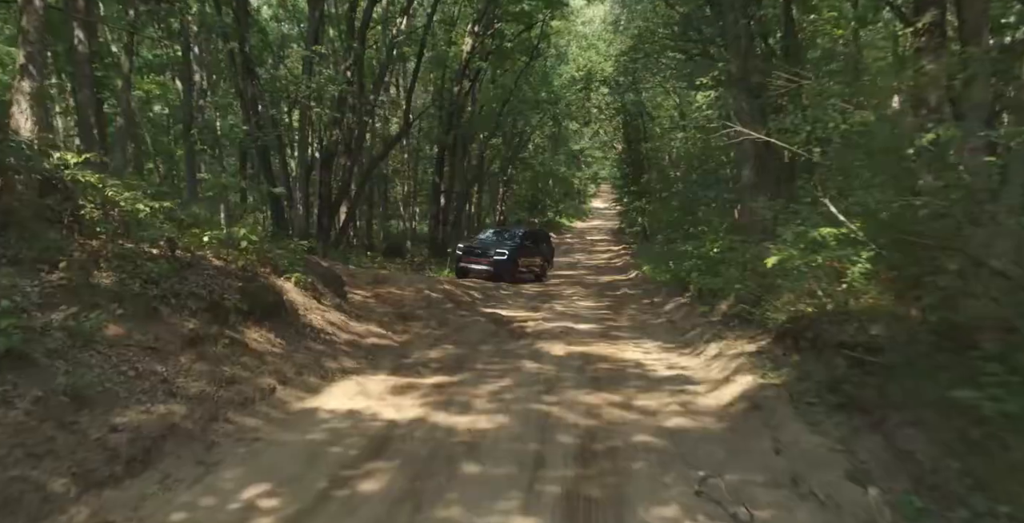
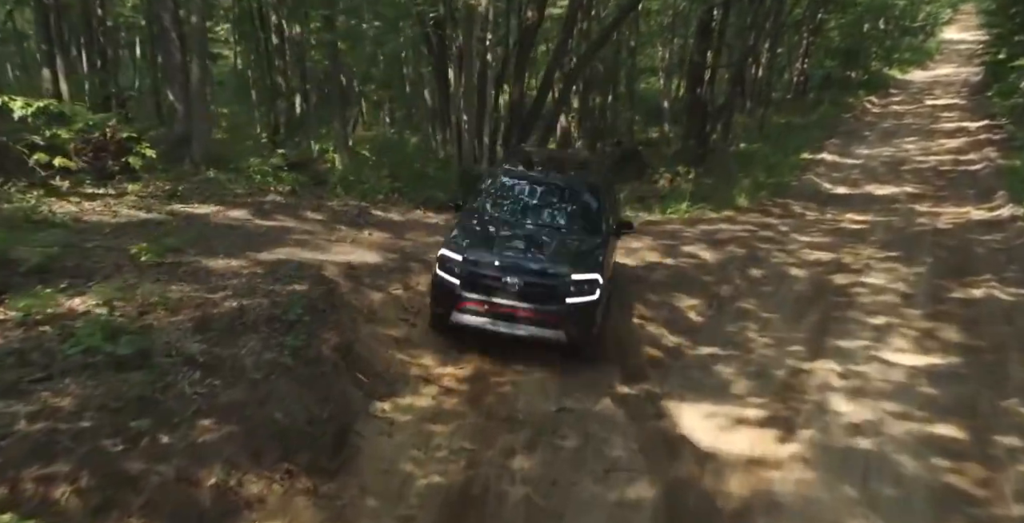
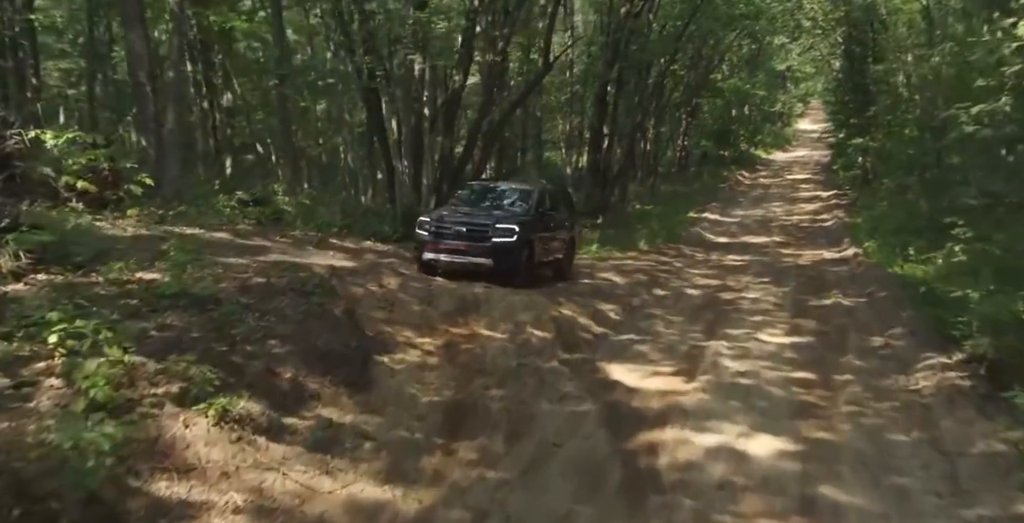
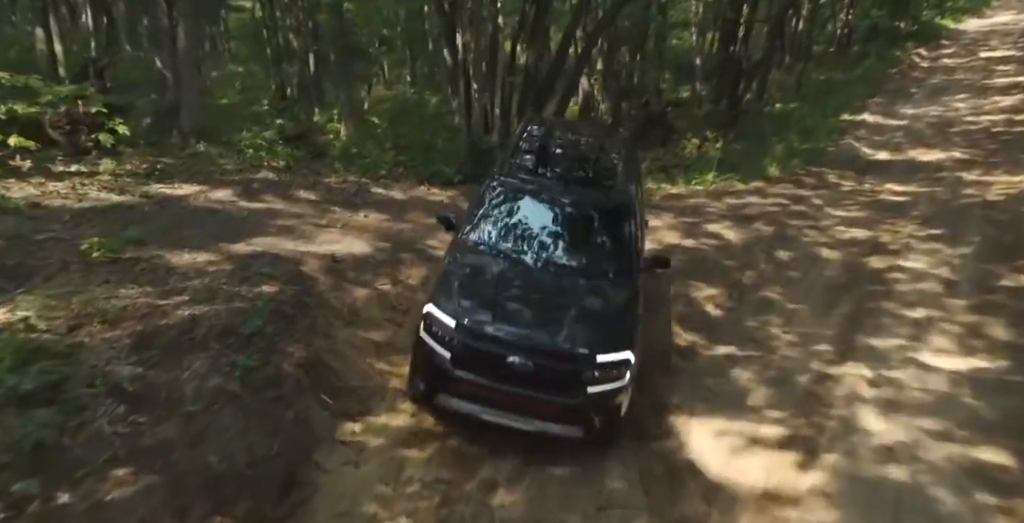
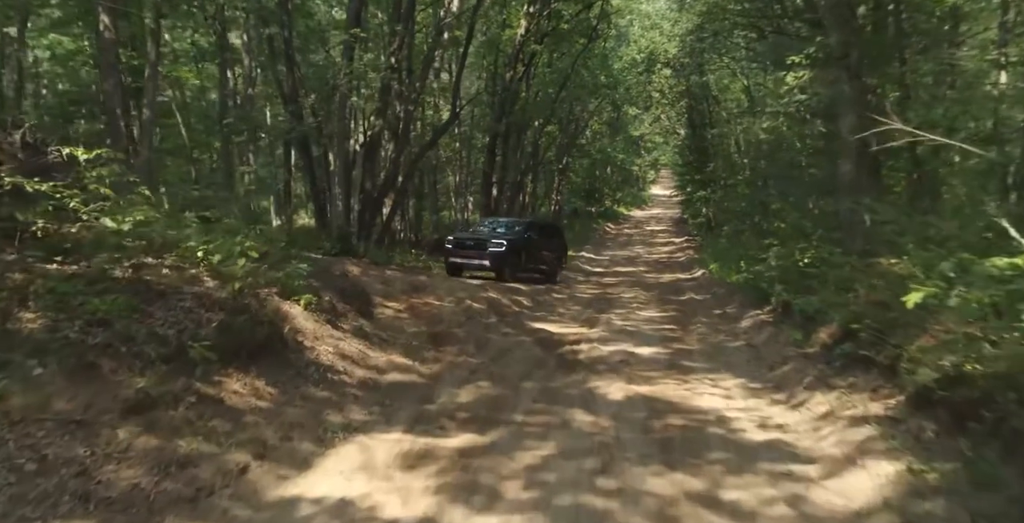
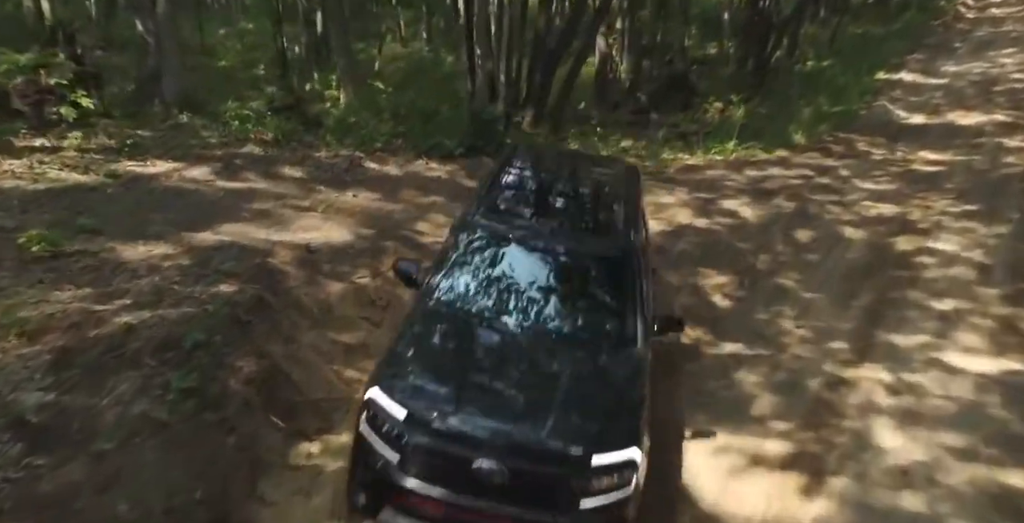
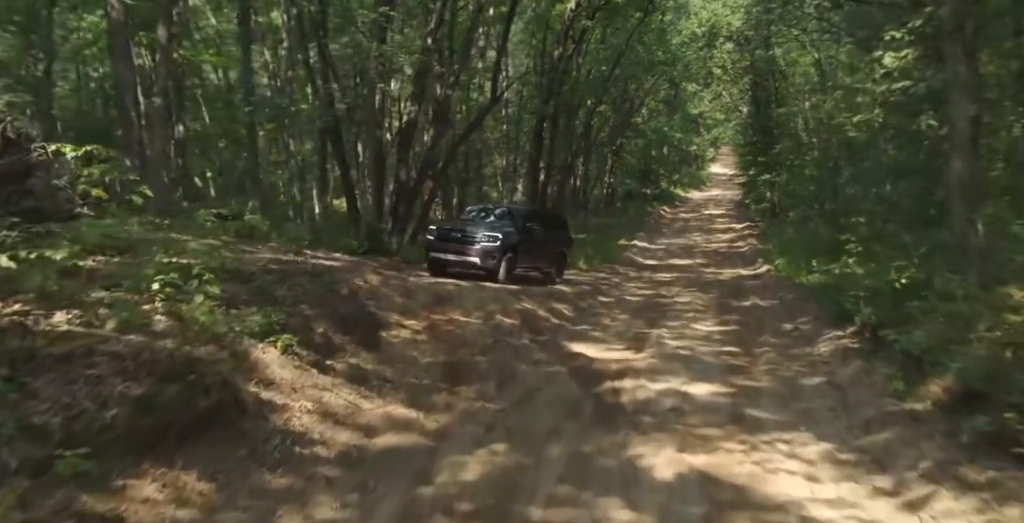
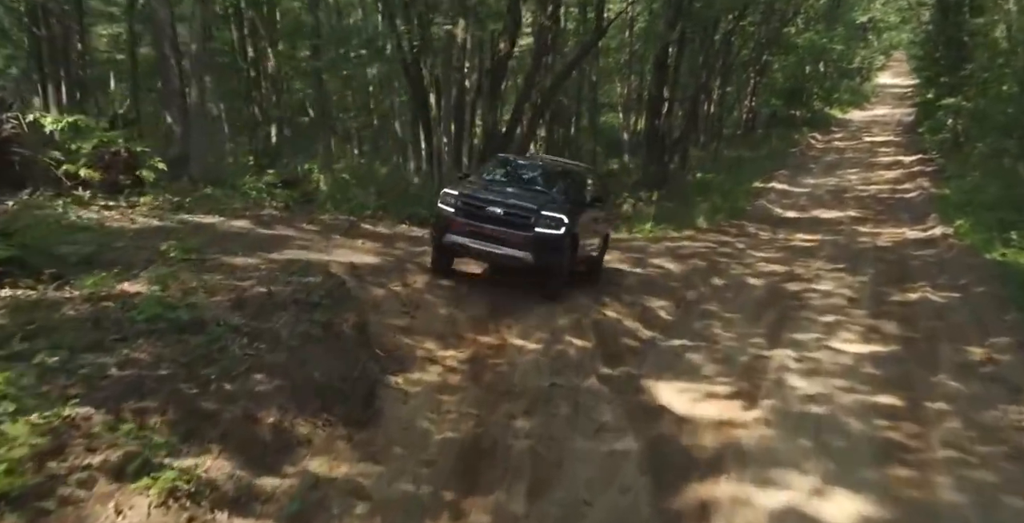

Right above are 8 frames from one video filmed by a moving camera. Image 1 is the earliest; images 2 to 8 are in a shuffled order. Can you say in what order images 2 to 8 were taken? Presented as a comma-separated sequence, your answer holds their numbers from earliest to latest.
5, 7, 3, 8, 2, 4, 6
